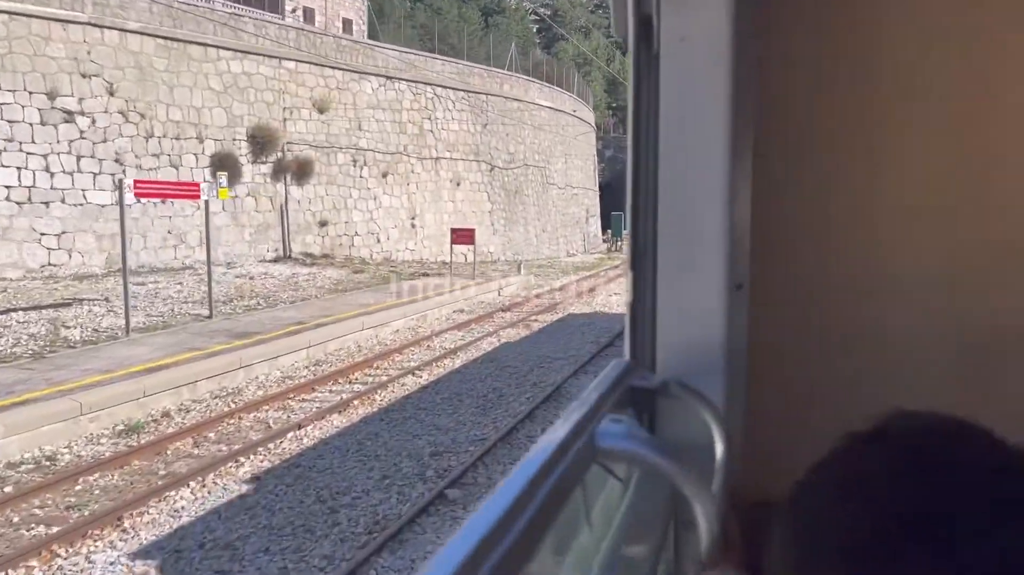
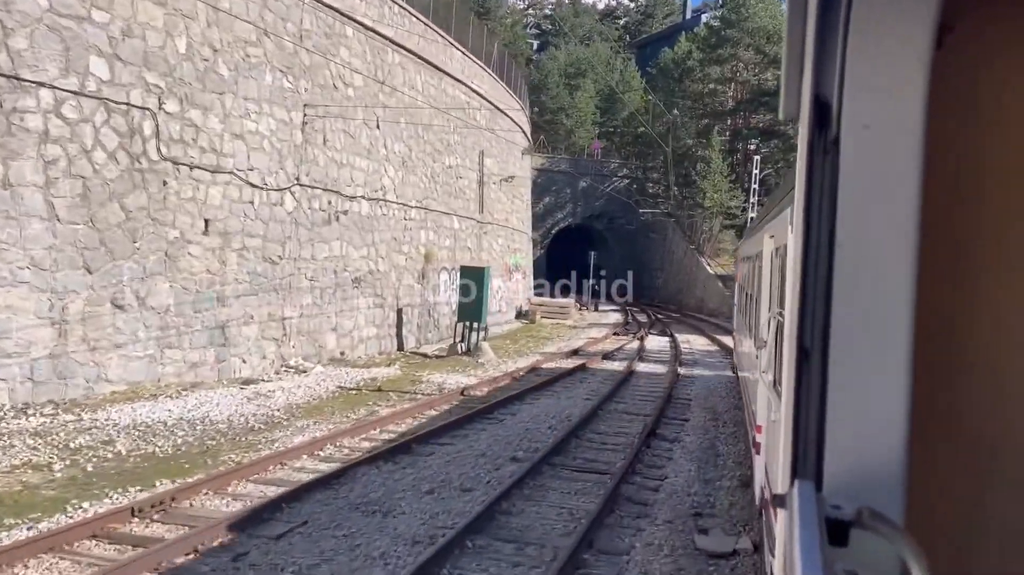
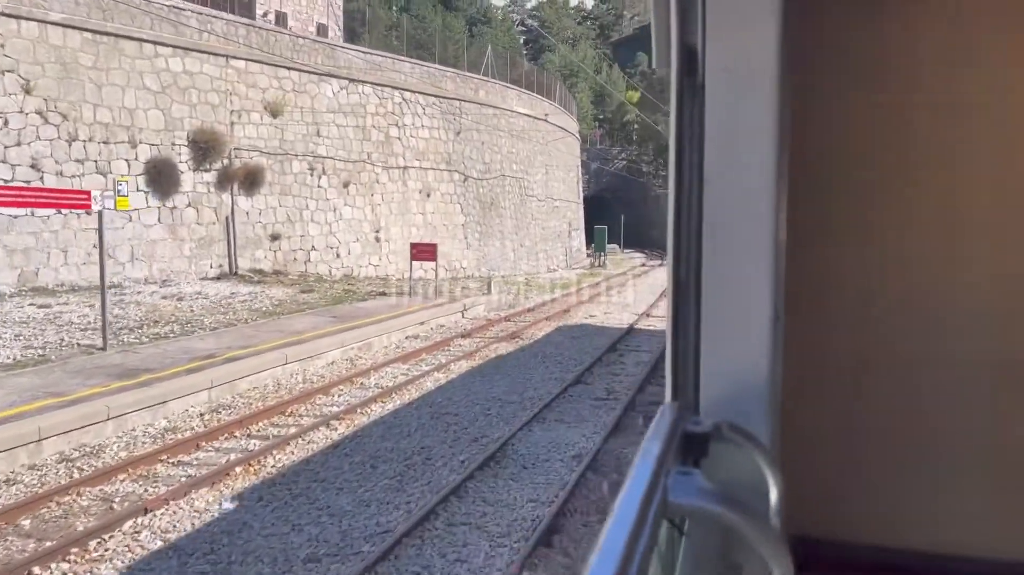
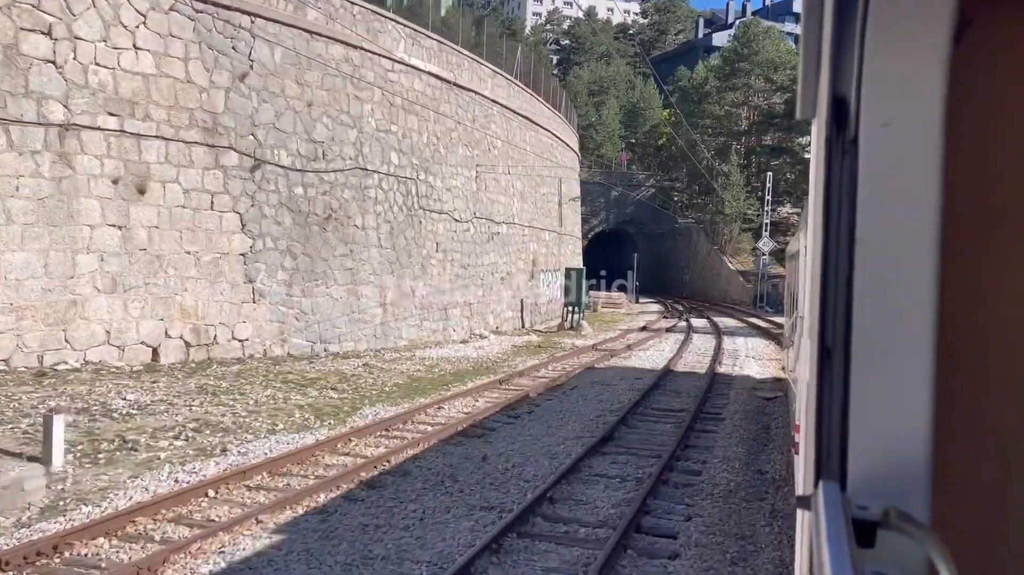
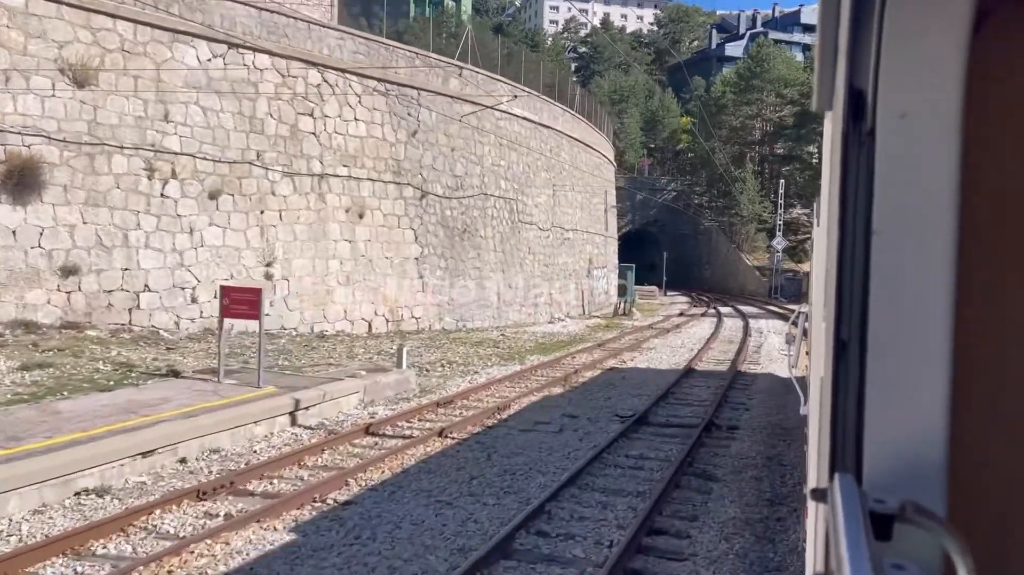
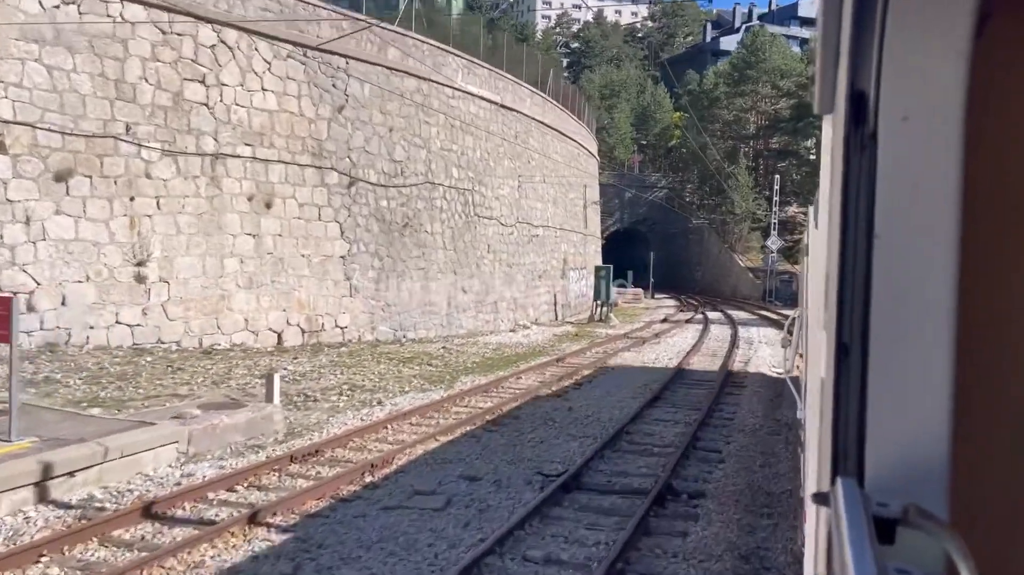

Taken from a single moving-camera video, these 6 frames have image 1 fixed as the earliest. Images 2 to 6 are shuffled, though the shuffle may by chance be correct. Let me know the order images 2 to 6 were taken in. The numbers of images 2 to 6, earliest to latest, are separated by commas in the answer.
3, 5, 6, 4, 2
